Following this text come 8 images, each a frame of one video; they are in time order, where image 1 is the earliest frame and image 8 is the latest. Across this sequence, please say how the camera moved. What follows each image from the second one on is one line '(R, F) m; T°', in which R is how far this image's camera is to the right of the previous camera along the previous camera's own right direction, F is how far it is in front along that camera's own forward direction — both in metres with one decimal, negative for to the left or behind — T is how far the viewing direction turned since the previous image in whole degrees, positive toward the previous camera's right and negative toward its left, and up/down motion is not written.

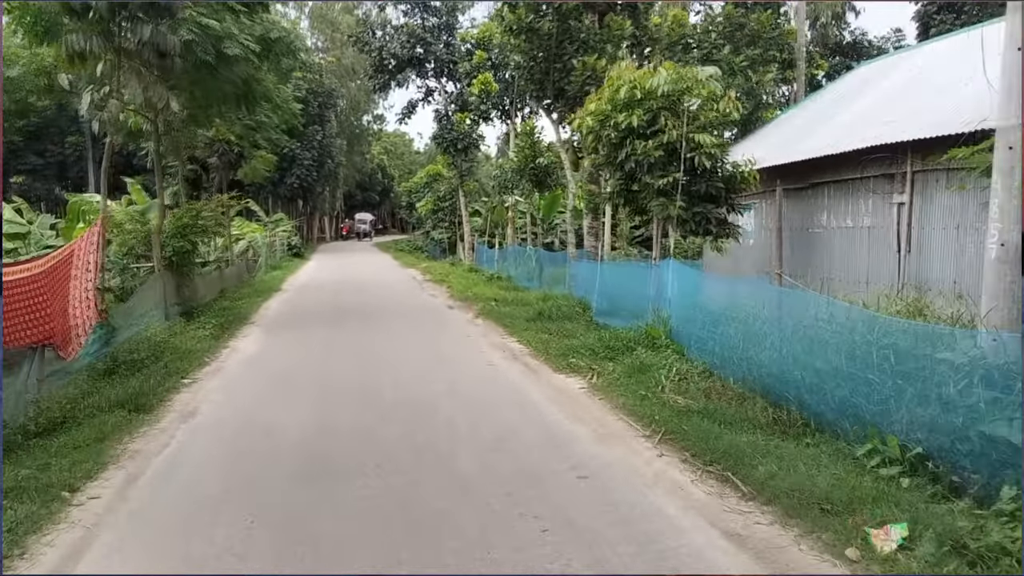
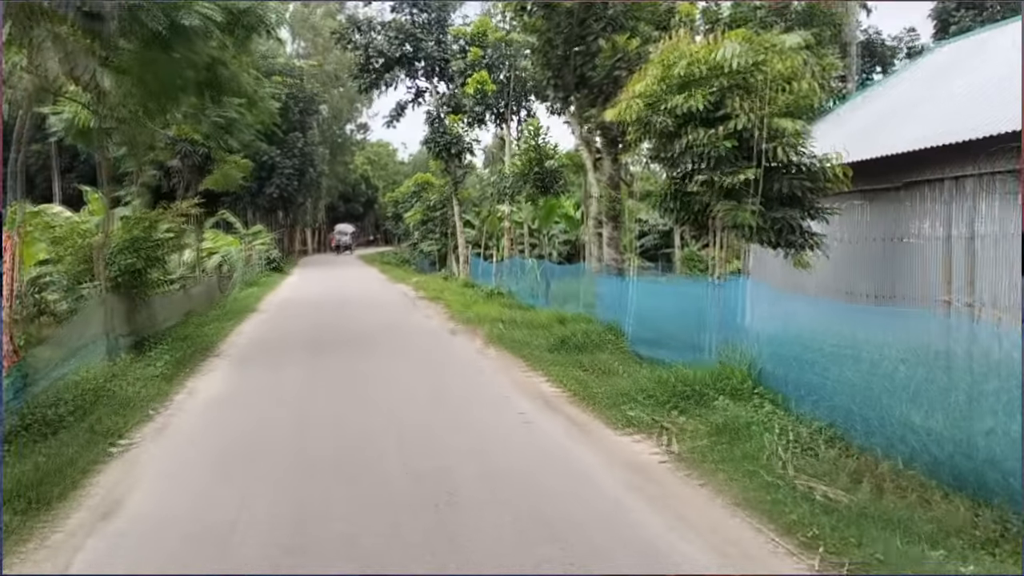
(-0.3, +1.3) m; +1°
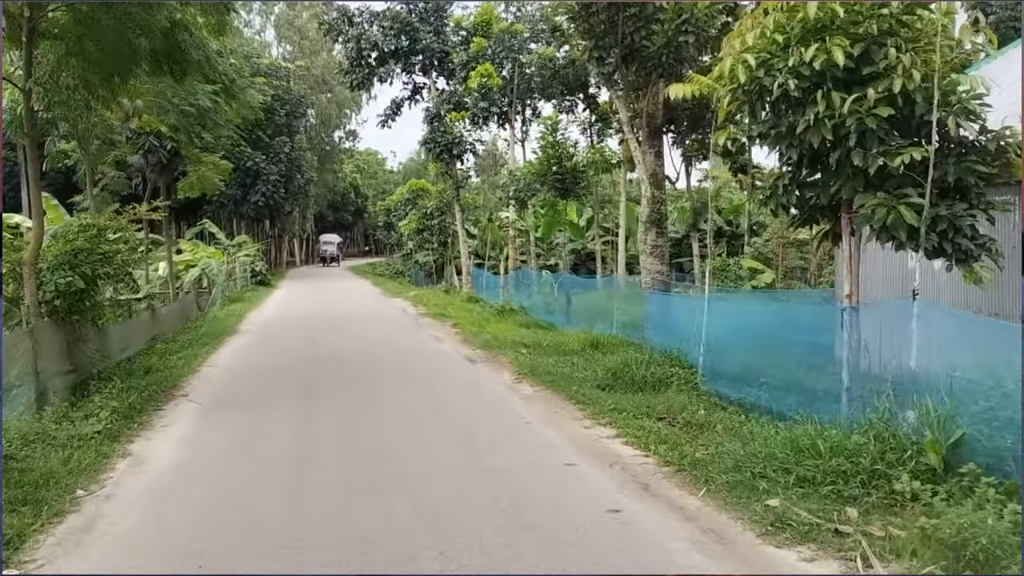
(-0.3, +1.3) m; +1°
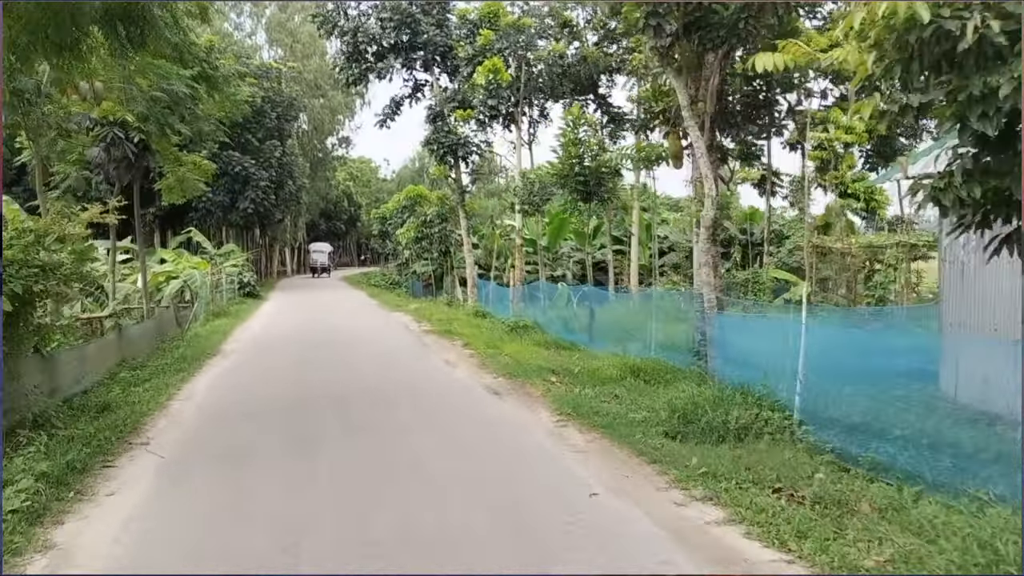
(-0.3, +1.1) m; +1°
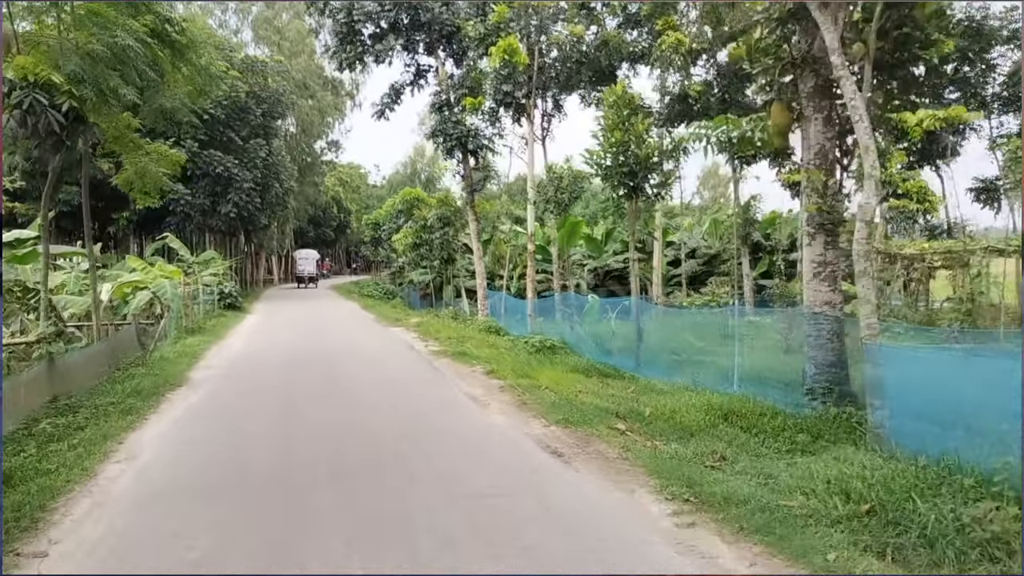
(-0.4, +1.5) m; +1°
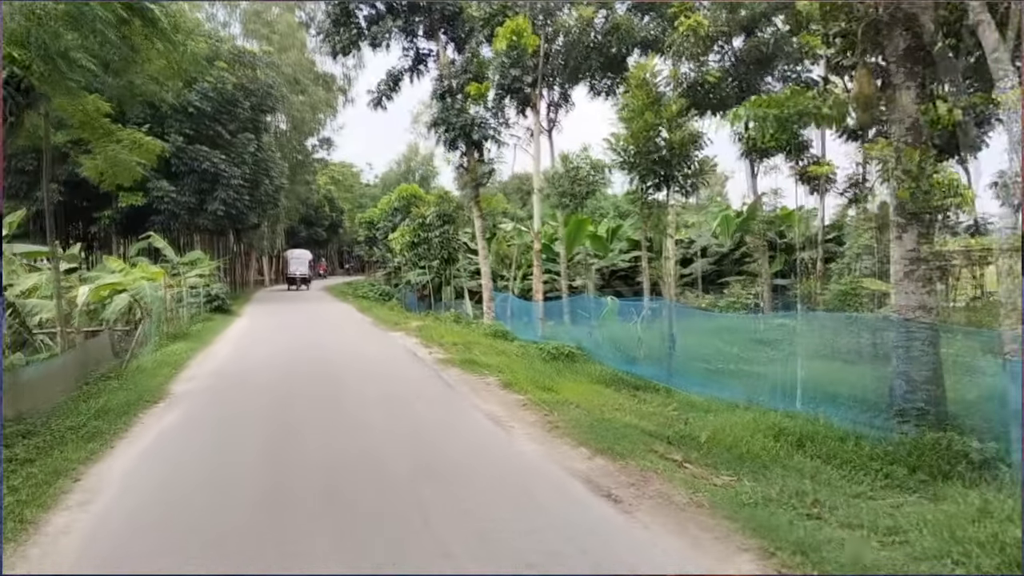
(-0.2, +0.8) m; +1°
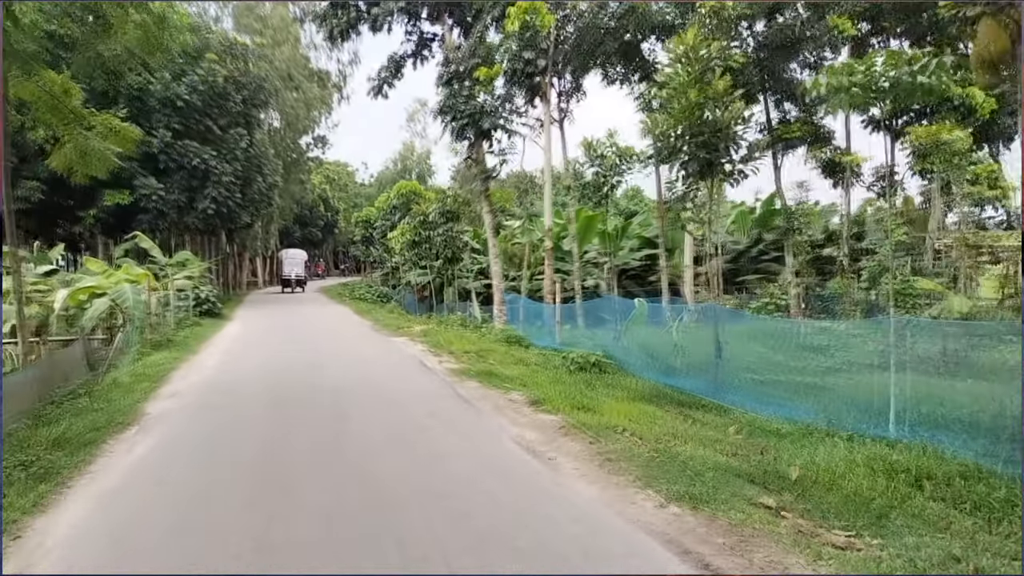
(-0.2, +0.8) m; 0°
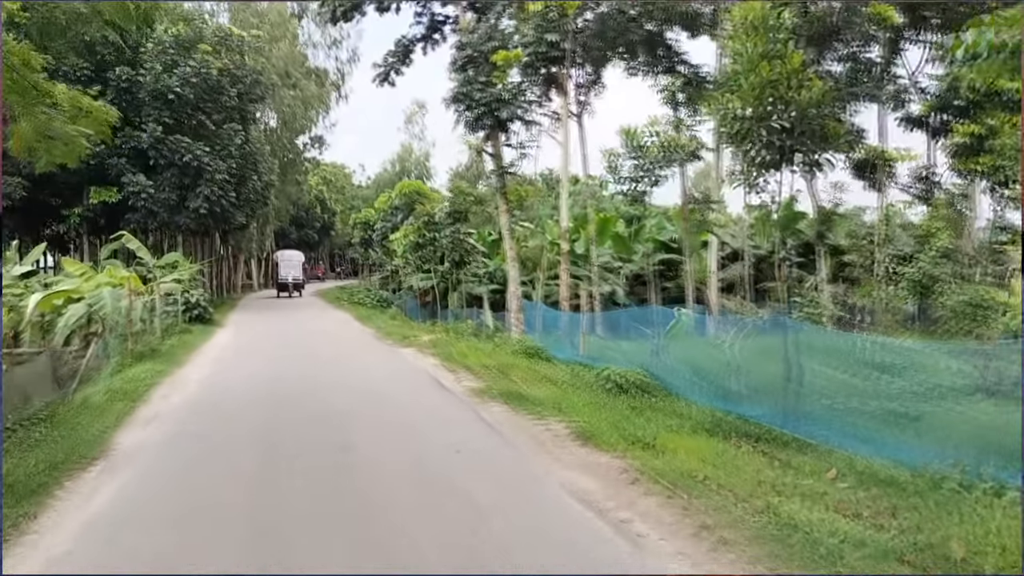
(-0.3, +0.9) m; 0°
